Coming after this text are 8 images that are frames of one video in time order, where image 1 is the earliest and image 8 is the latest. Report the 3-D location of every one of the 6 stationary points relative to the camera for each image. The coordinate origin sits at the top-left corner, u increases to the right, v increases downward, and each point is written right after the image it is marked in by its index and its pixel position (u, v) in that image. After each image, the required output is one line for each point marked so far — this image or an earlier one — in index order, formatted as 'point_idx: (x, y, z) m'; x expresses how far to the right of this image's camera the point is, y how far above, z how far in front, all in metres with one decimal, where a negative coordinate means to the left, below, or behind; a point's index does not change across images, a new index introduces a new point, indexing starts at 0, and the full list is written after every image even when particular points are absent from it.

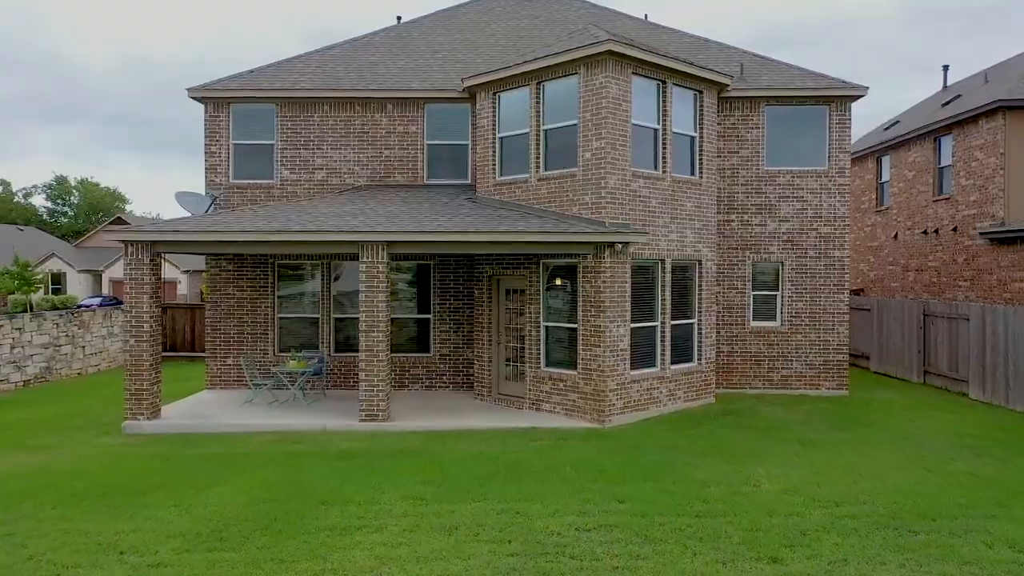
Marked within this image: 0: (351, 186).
0: (-3.4, +2.1, +13.7) m
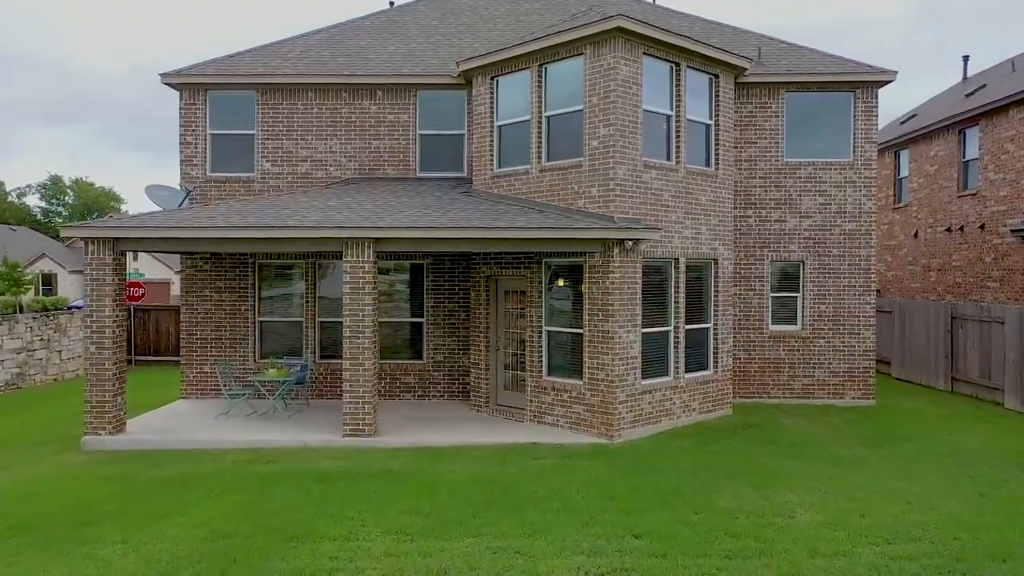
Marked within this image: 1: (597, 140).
0: (-3.4, +2.1, +12.7) m
1: (+1.3, +2.3, +10.0) m
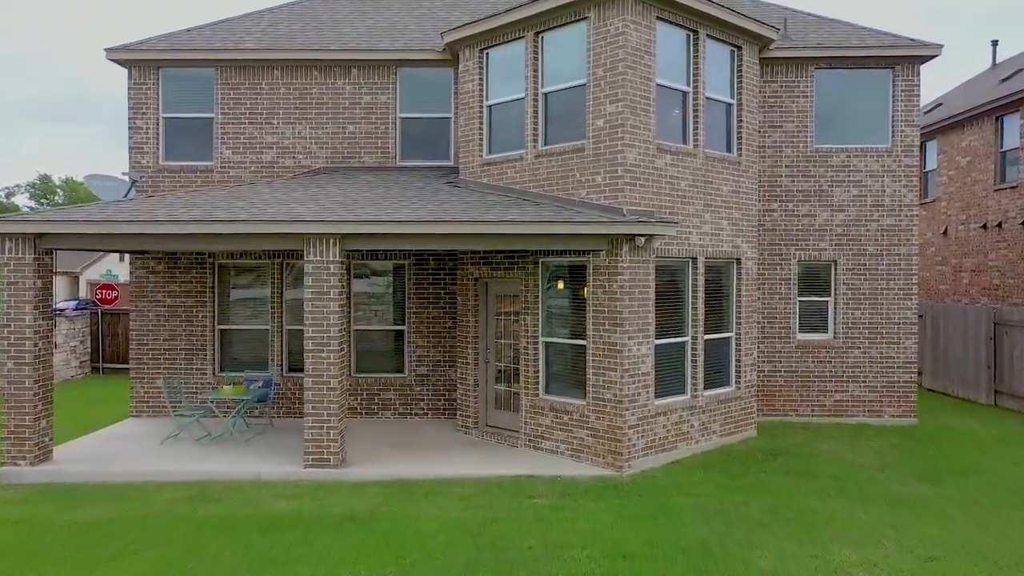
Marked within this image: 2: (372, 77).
0: (-3.5, +2.0, +11.2) m
1: (+1.2, +2.2, +8.6) m
2: (-2.4, +3.6, +11.2) m
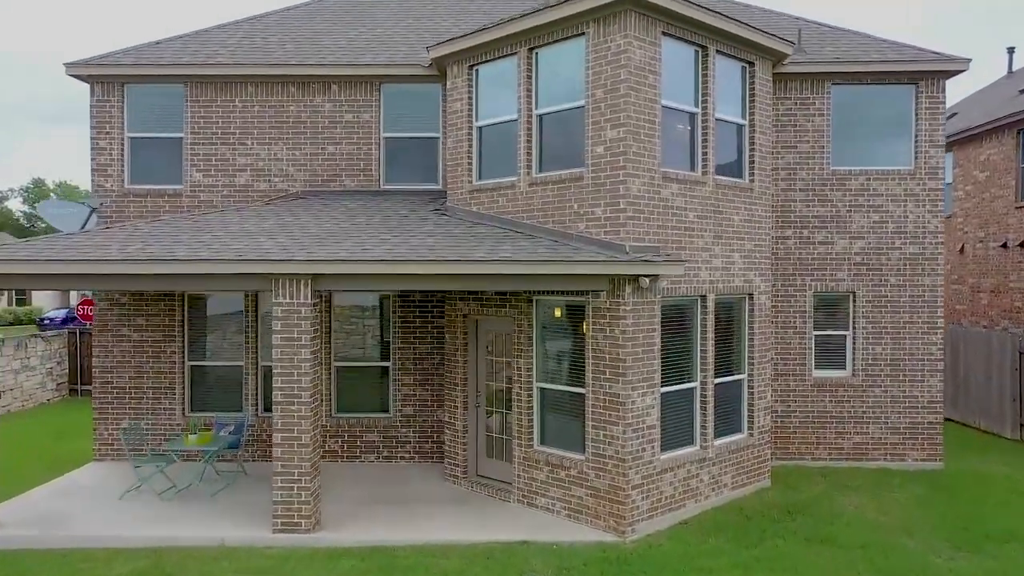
0: (-3.6, +1.5, +10.4) m
1: (+1.1, +1.7, +7.7) m
2: (-2.5, +3.1, +10.4) m
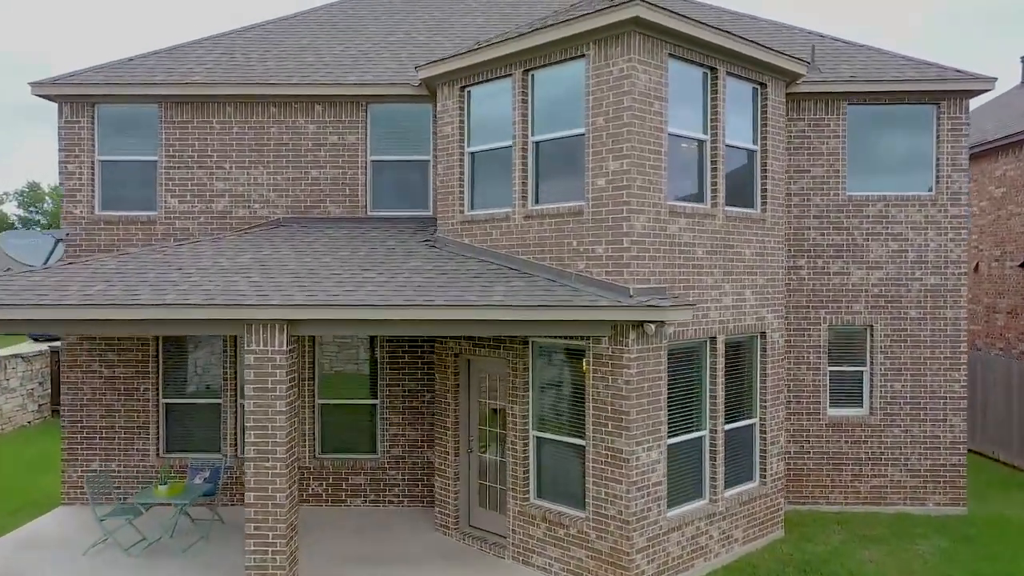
0: (-3.7, +1.0, +9.8) m
1: (+1.0, +1.2, +7.1) m
2: (-2.6, +2.6, +9.8) m
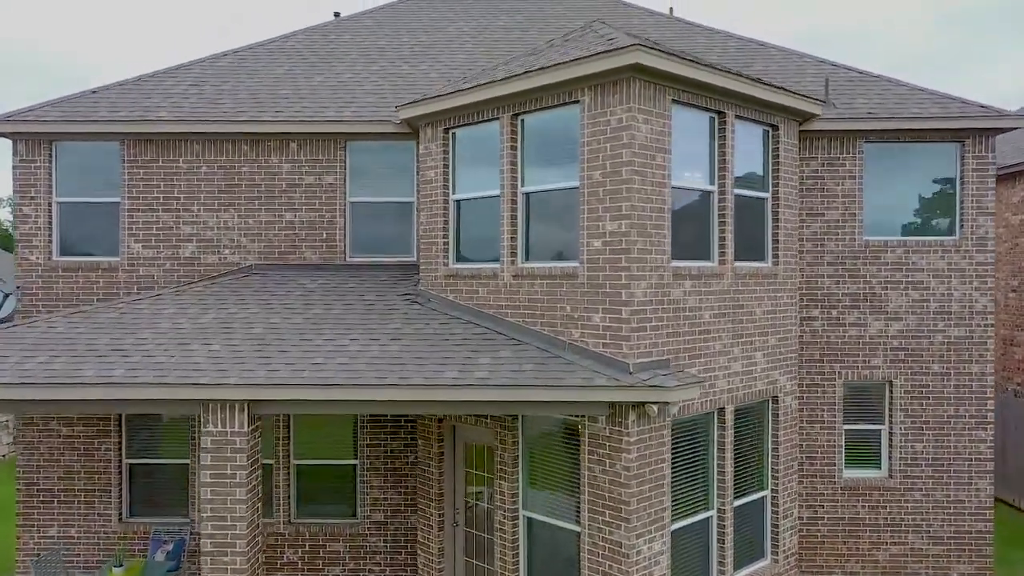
0: (-3.8, +0.3, +9.1) m
1: (+0.9, +0.5, +6.4) m
2: (-2.7, +1.9, +9.1) m
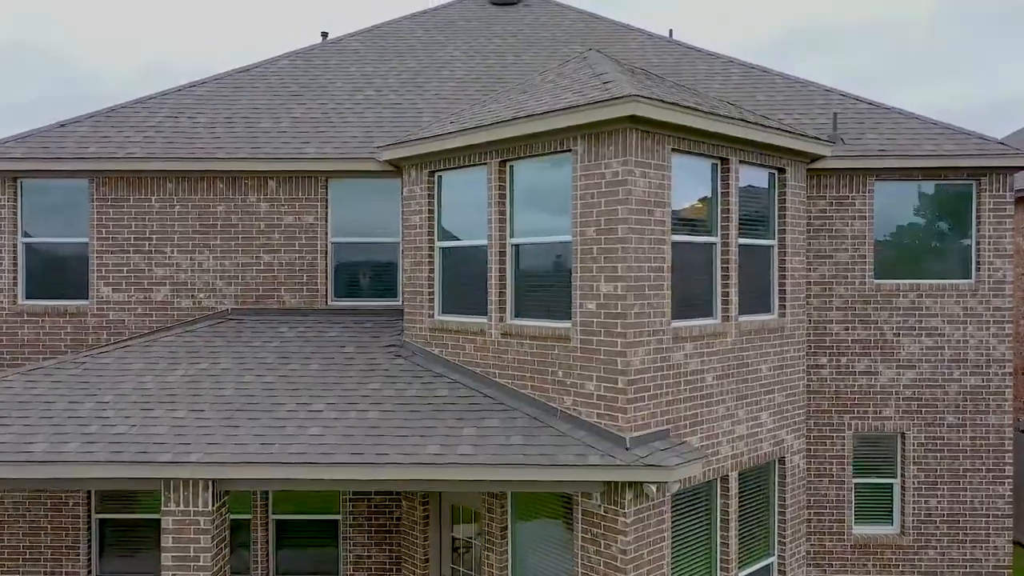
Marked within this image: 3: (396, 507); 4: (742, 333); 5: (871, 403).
0: (-3.9, -0.3, +8.6) m
1: (+0.8, -0.1, +5.9) m
2: (-2.8, +1.3, +8.6) m
3: (-1.5, -2.8, +8.5) m
4: (+2.4, -0.5, +6.7) m
5: (+4.6, -1.5, +8.4) m
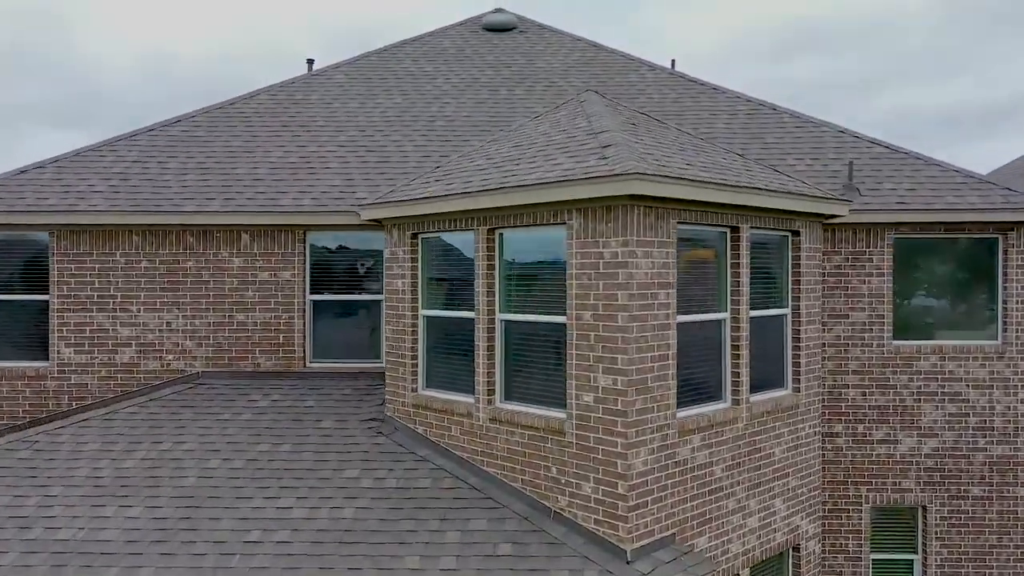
0: (-4.0, -1.0, +8.0) m
1: (+0.7, -0.9, +5.3) m
2: (-2.9, +0.5, +8.0) m
3: (-1.6, -3.6, +7.9) m
4: (+2.3, -1.2, +6.1) m
5: (+4.5, -2.2, +7.8) m
